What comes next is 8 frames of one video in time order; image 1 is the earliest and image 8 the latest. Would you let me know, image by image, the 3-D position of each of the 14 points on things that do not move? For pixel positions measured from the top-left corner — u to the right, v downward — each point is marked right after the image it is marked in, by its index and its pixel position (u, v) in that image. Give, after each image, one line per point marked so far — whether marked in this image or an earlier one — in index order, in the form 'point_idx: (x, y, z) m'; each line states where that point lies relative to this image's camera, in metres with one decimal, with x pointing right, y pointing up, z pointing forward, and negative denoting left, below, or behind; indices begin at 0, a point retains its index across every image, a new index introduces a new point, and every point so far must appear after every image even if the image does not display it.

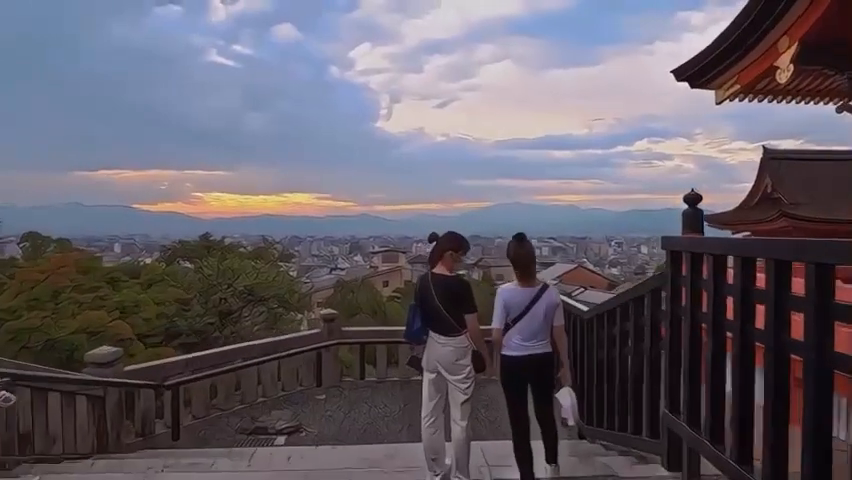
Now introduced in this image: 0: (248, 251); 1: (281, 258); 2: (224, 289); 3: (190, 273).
0: (-4.7, -0.3, +18.0) m
1: (-3.9, -0.5, +18.4) m
2: (-3.7, -0.8, +12.1) m
3: (-4.6, -0.6, +13.0) m
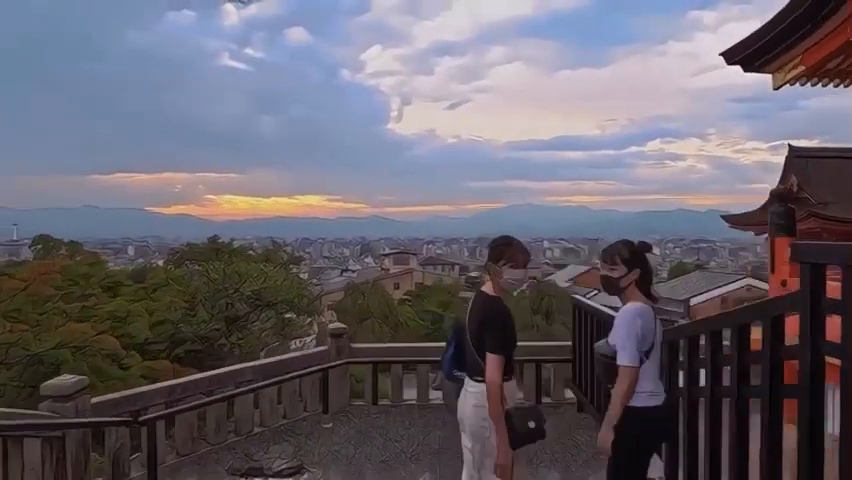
0: (-4.4, -0.3, +17.7) m
1: (-3.6, -0.6, +18.1) m
2: (-3.4, -0.9, +11.7) m
3: (-4.4, -0.6, +12.6) m
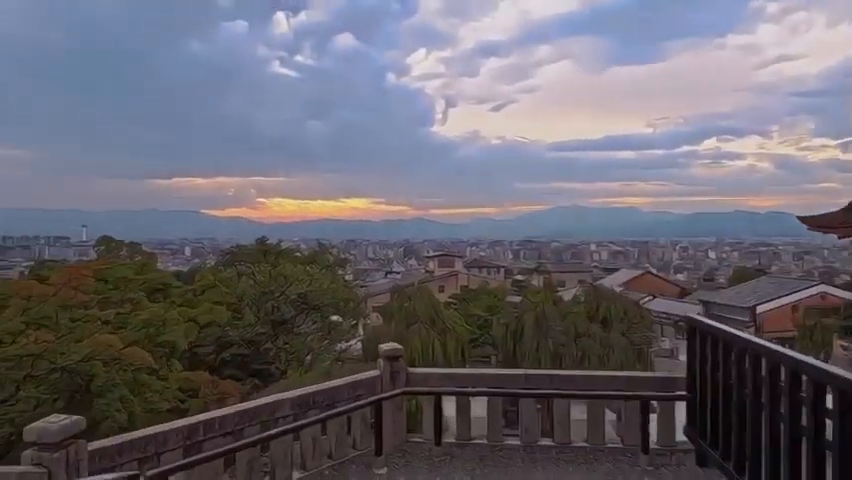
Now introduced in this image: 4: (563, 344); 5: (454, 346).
0: (-3.1, -0.4, +17.4) m
1: (-2.3, -0.6, +17.8) m
2: (-2.6, -0.9, +11.4) m
3: (-3.5, -0.7, +12.4) m
4: (+2.9, -2.1, +14.1) m
5: (+0.6, -2.3, +14.6) m
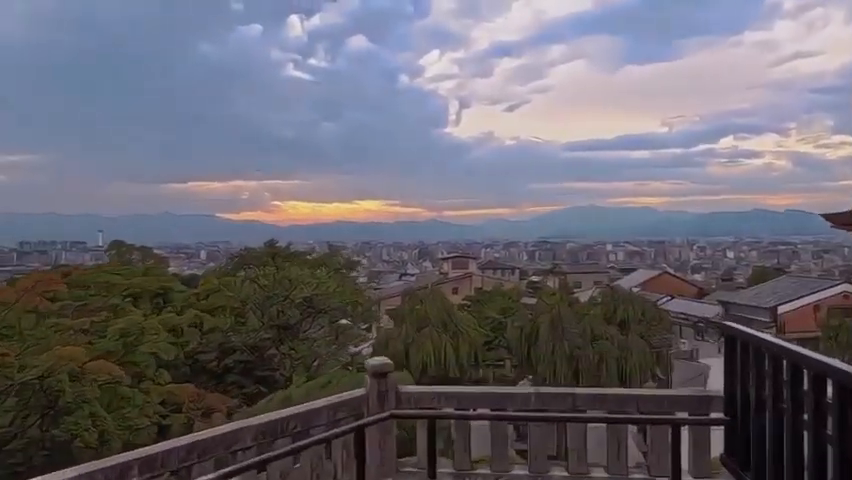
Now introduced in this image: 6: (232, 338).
0: (-2.8, -0.5, +17.1) m
1: (-2.0, -0.7, +17.4) m
2: (-2.4, -1.0, +11.1) m
3: (-3.3, -0.7, +12.1) m
4: (+3.1, -2.1, +13.7) m
5: (+0.8, -2.3, +14.2) m
6: (-3.1, -1.5, +10.5) m
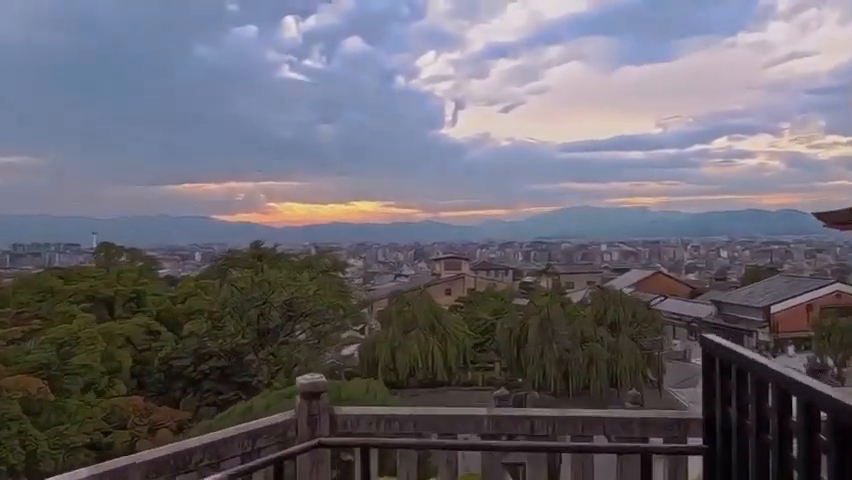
0: (-3.1, -0.5, +16.8) m
1: (-2.3, -0.7, +17.1) m
2: (-2.7, -1.0, +10.8) m
3: (-3.5, -0.7, +11.8) m
4: (+2.8, -2.1, +13.4) m
5: (+0.6, -2.3, +13.9) m
6: (-3.4, -1.6, +10.2) m
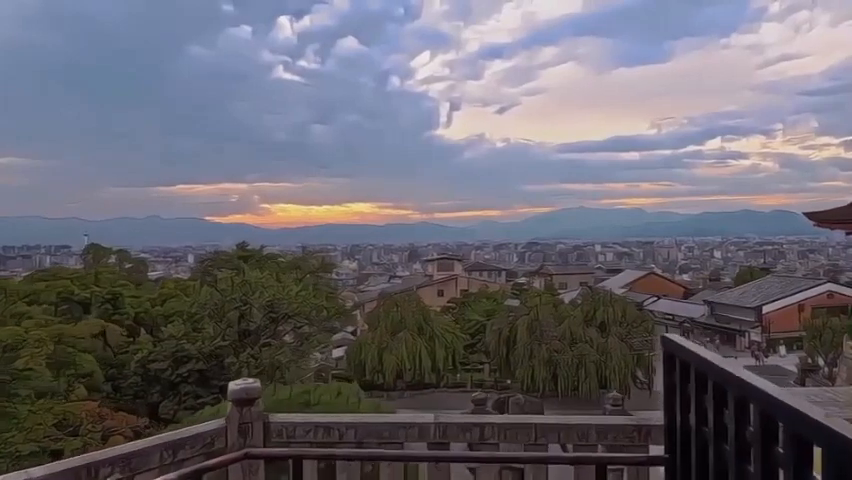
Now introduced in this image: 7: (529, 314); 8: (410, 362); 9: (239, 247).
0: (-3.4, -0.5, +16.6) m
1: (-2.6, -0.7, +17.0) m
2: (-2.9, -1.0, +10.6) m
3: (-3.8, -0.8, +11.6) m
4: (+2.6, -2.1, +13.3) m
5: (+0.3, -2.3, +13.8) m
6: (-3.6, -1.6, +10.0) m
7: (+2.2, -1.6, +14.5) m
8: (-0.3, -2.5, +13.9) m
9: (-4.5, -0.2, +16.4) m
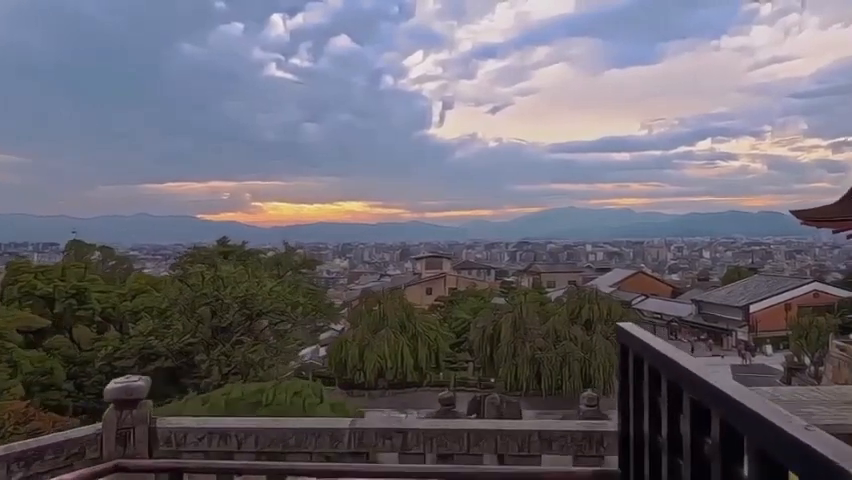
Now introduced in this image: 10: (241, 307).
0: (-3.8, -0.4, +16.3) m
1: (-3.0, -0.6, +16.6) m
2: (-3.2, -0.9, +10.3) m
3: (-4.1, -0.7, +11.2) m
4: (+2.2, -2.1, +13.0) m
5: (0.0, -2.2, +13.5) m
6: (-3.9, -1.5, +9.7) m
7: (+1.8, -1.5, +14.2) m
8: (-0.7, -2.4, +13.7) m
9: (-4.9, -0.1, +16.1) m
10: (-2.8, -1.0, +10.3) m
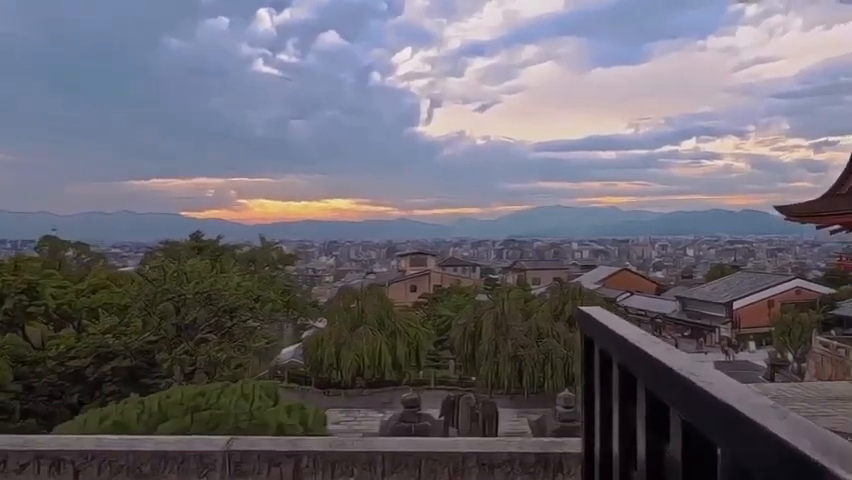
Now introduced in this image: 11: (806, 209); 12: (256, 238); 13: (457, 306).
0: (-4.2, -0.3, +15.8) m
1: (-3.4, -0.5, +16.2) m
2: (-3.6, -0.8, +9.8) m
3: (-4.5, -0.5, +10.7) m
4: (+1.8, -2.0, +12.7) m
5: (-0.4, -2.1, +13.1) m
6: (-4.2, -1.4, +9.2) m
7: (+1.4, -1.4, +13.8) m
8: (-1.1, -2.3, +13.2) m
9: (-5.4, 0.0, +15.6) m
10: (-3.1, -0.9, +9.8) m
11: (+4.1, +0.4, +7.1) m
12: (-5.0, +0.1, +19.5) m
13: (+0.9, -1.9, +20.0) m
